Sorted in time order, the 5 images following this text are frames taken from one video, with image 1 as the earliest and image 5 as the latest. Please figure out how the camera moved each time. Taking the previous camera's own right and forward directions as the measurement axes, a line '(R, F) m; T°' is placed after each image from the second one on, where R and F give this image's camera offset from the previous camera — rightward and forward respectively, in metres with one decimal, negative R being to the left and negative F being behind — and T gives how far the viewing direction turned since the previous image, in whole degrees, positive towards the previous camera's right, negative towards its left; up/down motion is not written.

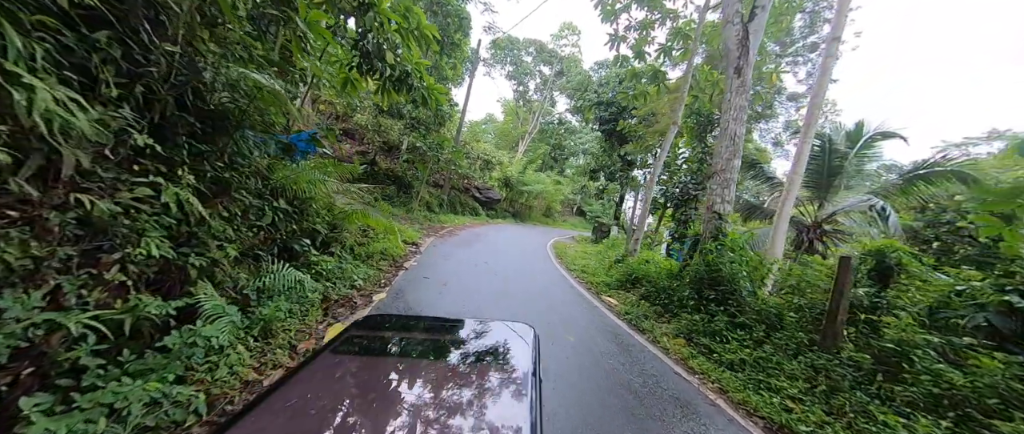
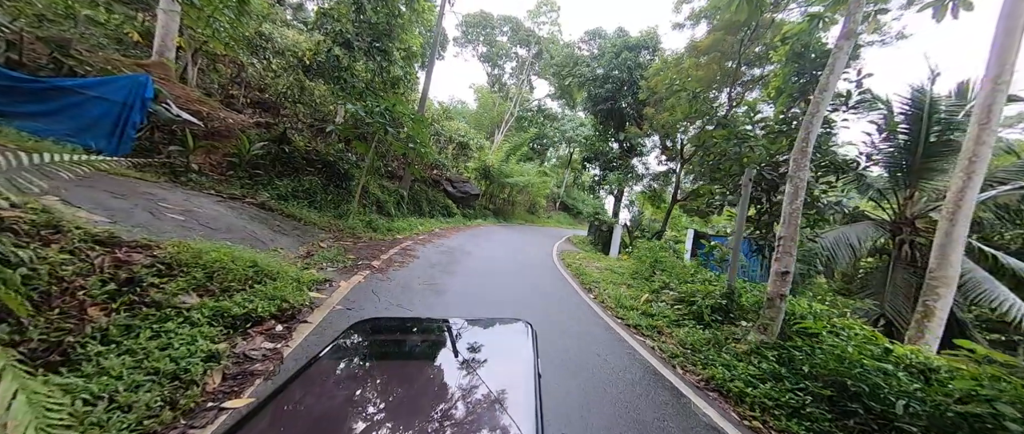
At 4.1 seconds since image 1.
(-0.5, +4.6) m; +4°
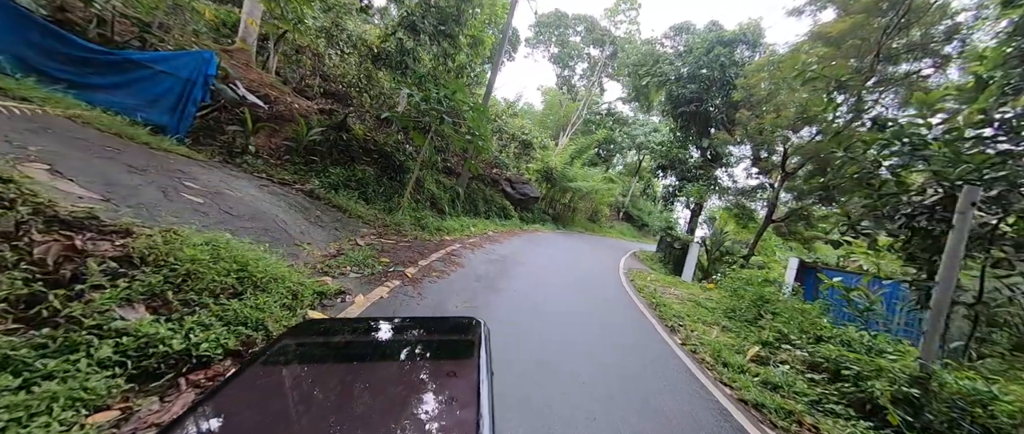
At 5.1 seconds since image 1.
(-0.2, +1.2) m; -10°
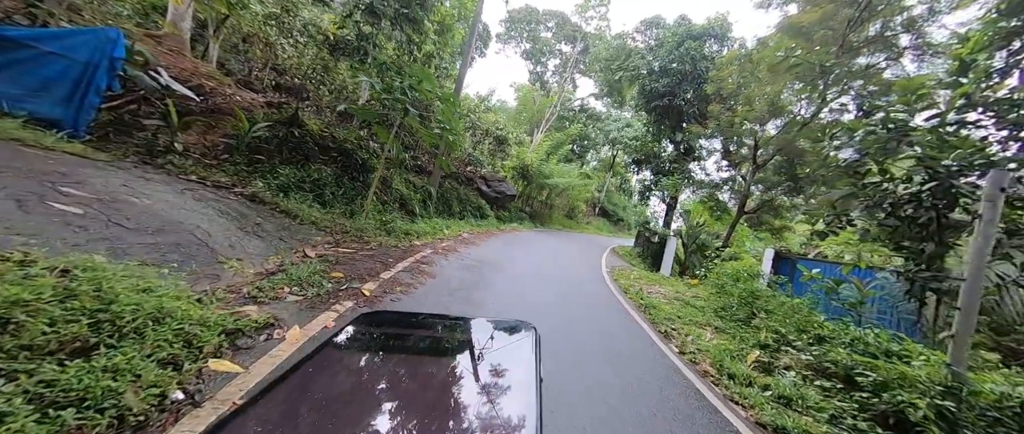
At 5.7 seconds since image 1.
(0.0, +0.6) m; +4°
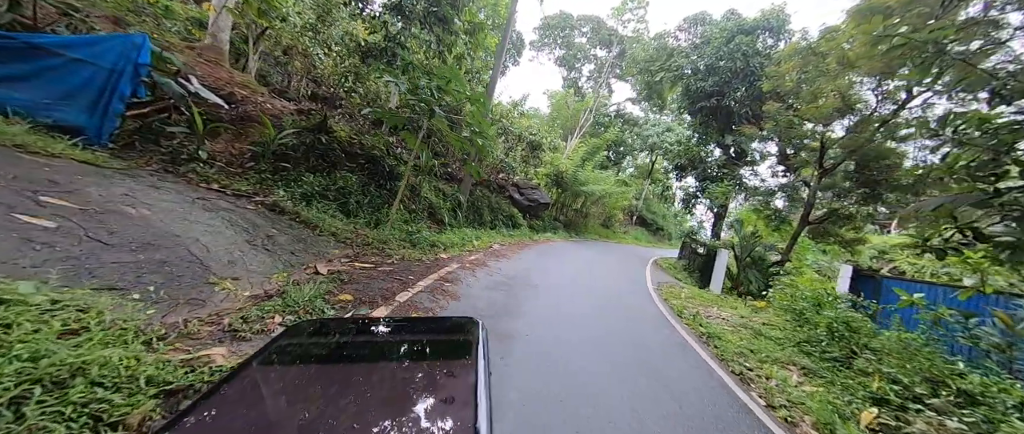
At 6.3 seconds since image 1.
(-0.1, +0.7) m; -6°
